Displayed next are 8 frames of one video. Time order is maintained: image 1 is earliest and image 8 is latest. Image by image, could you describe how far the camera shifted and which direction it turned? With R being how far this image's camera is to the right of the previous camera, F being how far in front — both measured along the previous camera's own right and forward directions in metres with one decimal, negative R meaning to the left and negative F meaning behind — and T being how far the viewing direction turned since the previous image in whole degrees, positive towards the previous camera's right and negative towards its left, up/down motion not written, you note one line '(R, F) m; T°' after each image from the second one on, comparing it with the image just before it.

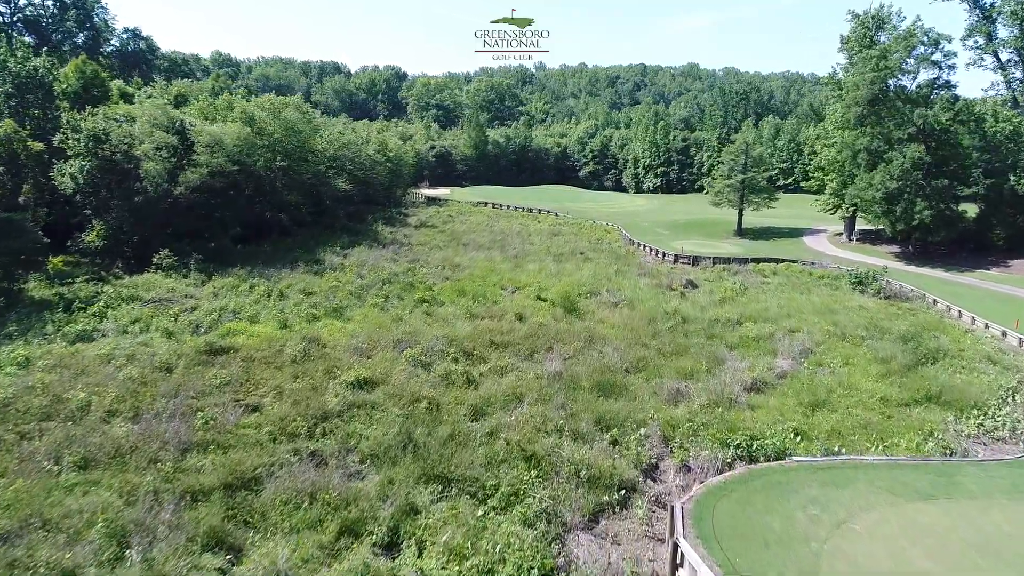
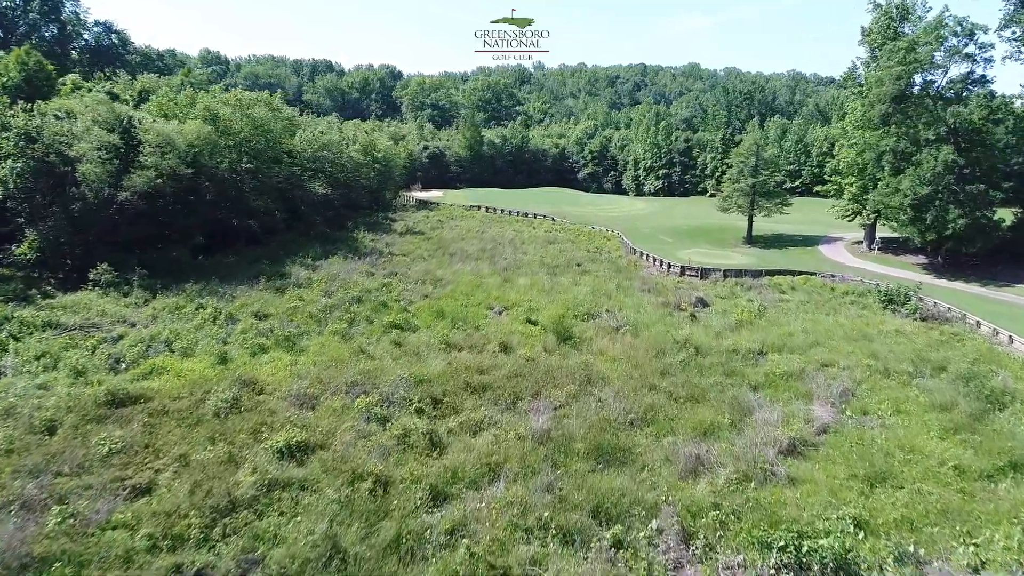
(+0.4, +3.2) m; 0°
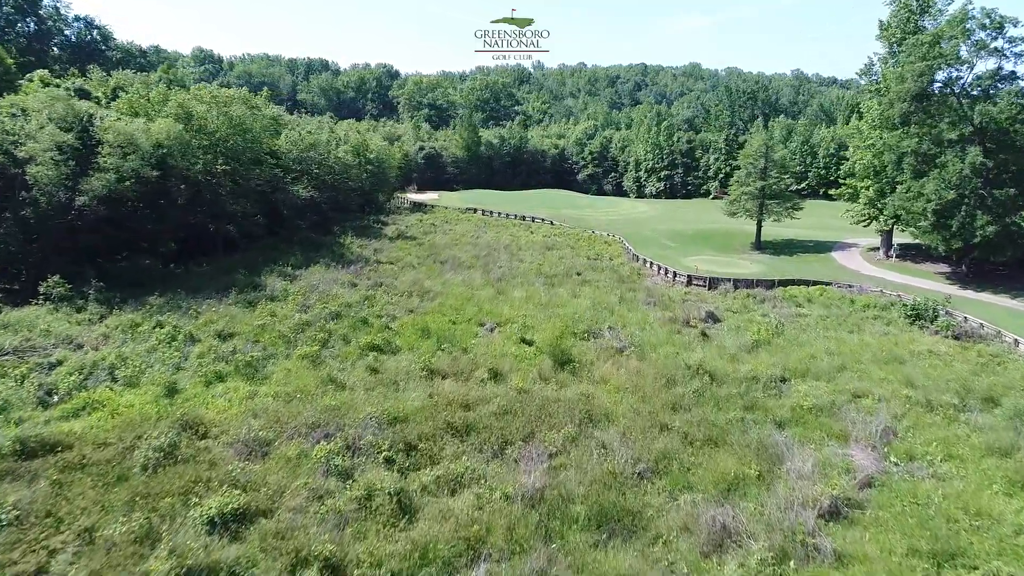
(+0.2, +2.1) m; 0°
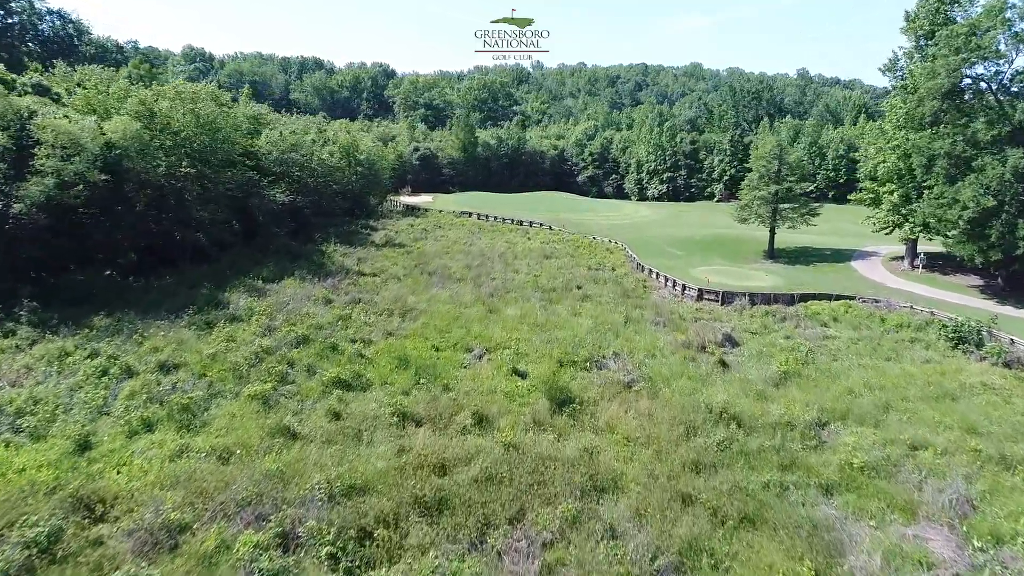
(+0.2, +2.7) m; 0°
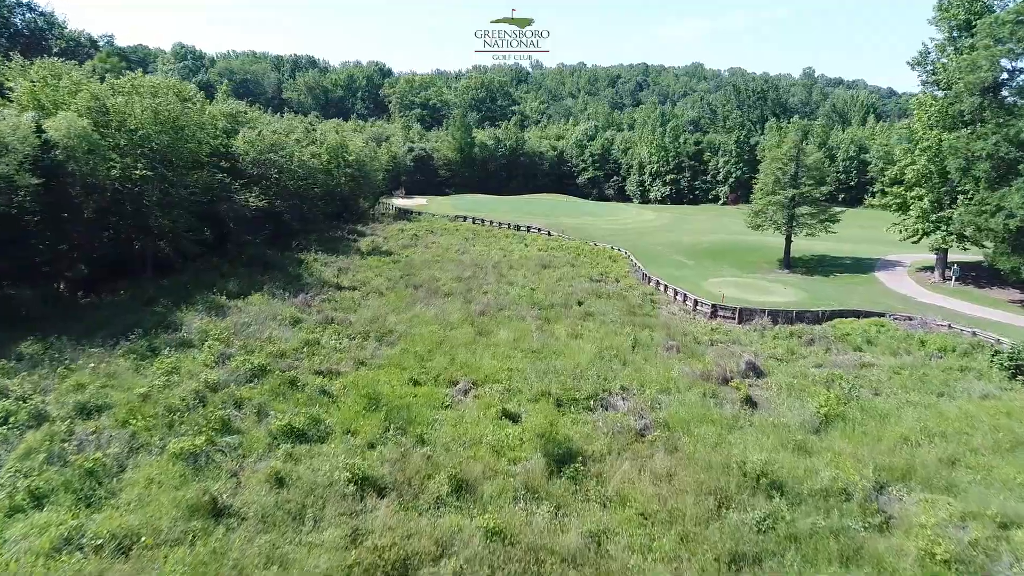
(+0.2, +2.7) m; 0°
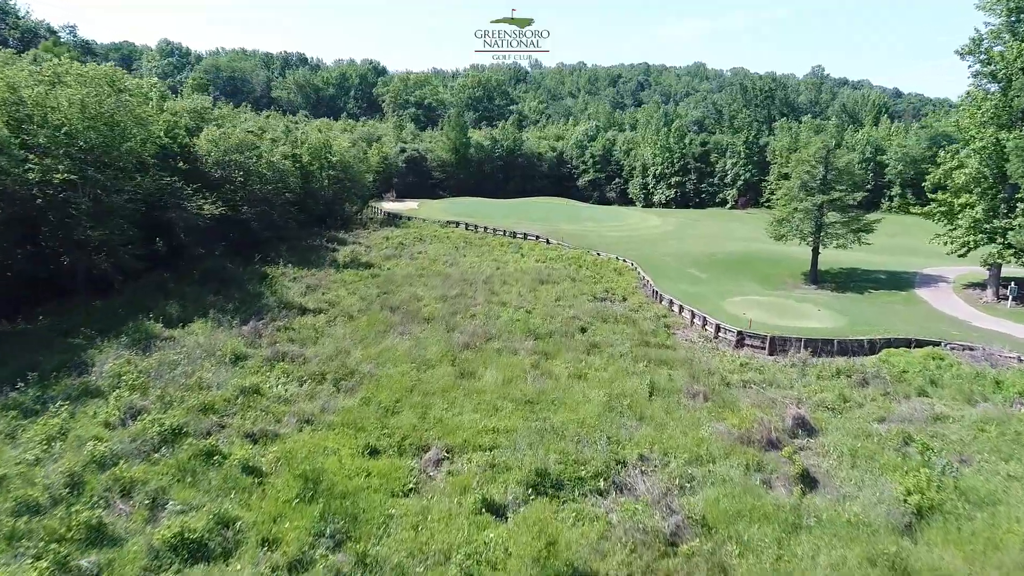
(+0.2, +3.7) m; 0°
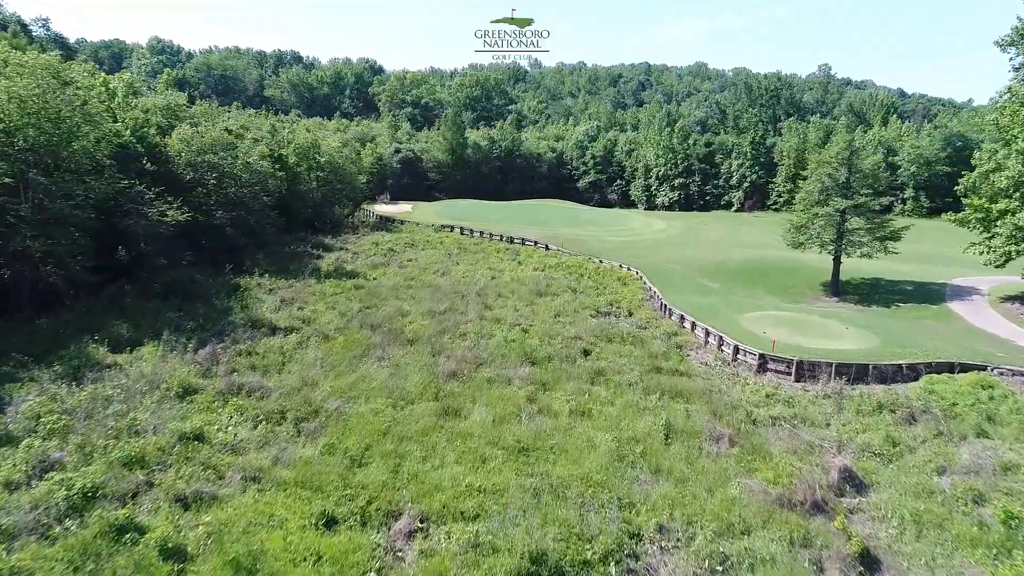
(+0.1, +2.4) m; 0°
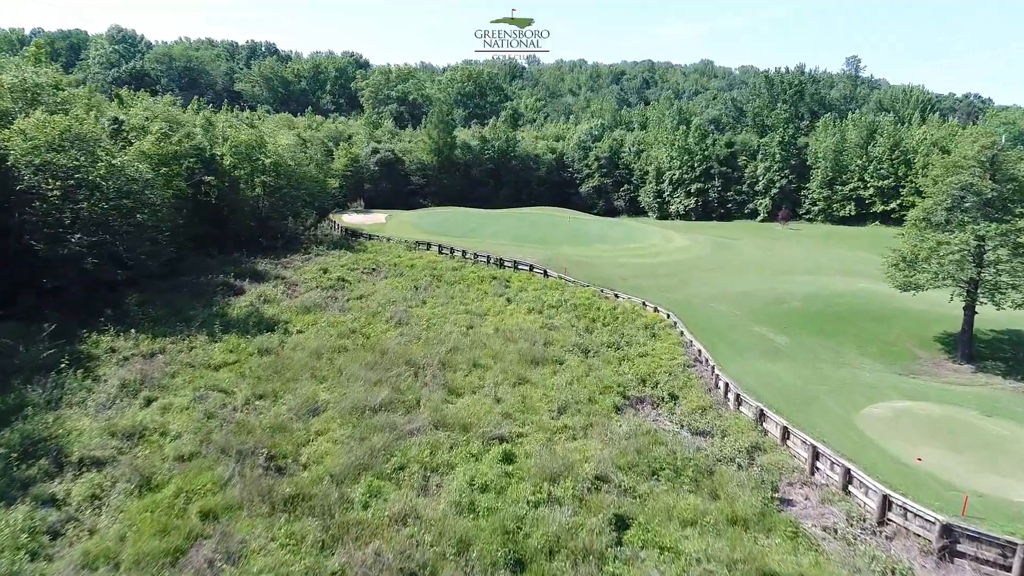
(+0.4, +9.0) m; 0°
